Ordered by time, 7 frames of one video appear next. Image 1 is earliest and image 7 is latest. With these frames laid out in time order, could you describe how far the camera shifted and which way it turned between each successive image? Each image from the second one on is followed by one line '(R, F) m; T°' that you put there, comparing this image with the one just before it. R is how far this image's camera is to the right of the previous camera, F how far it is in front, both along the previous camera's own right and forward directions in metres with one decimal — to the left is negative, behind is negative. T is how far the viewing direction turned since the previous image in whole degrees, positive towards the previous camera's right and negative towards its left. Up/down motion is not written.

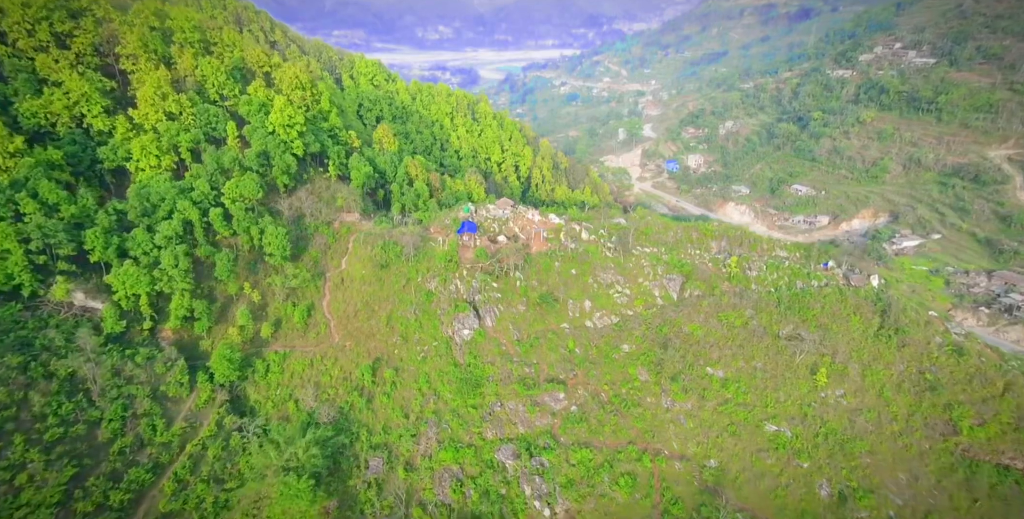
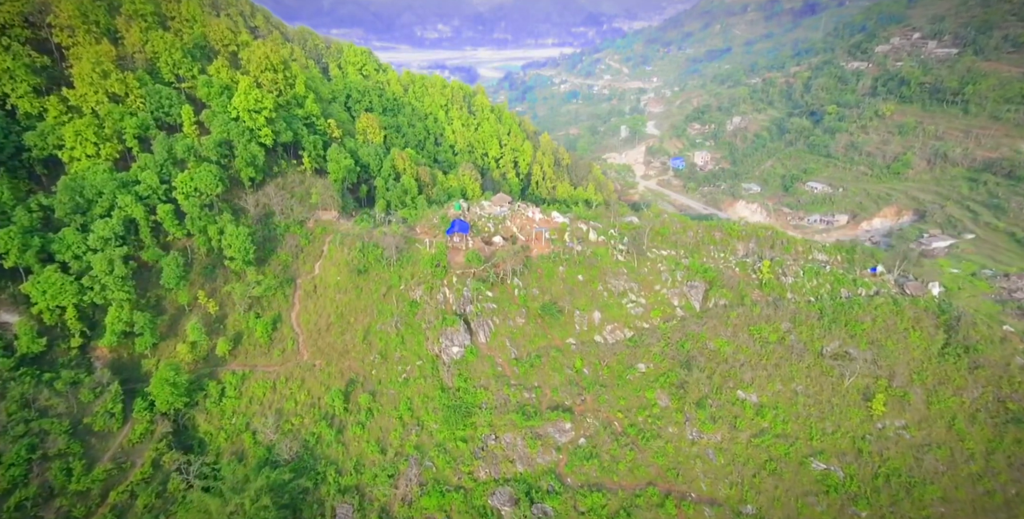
(+0.2, +5.0) m; 0°
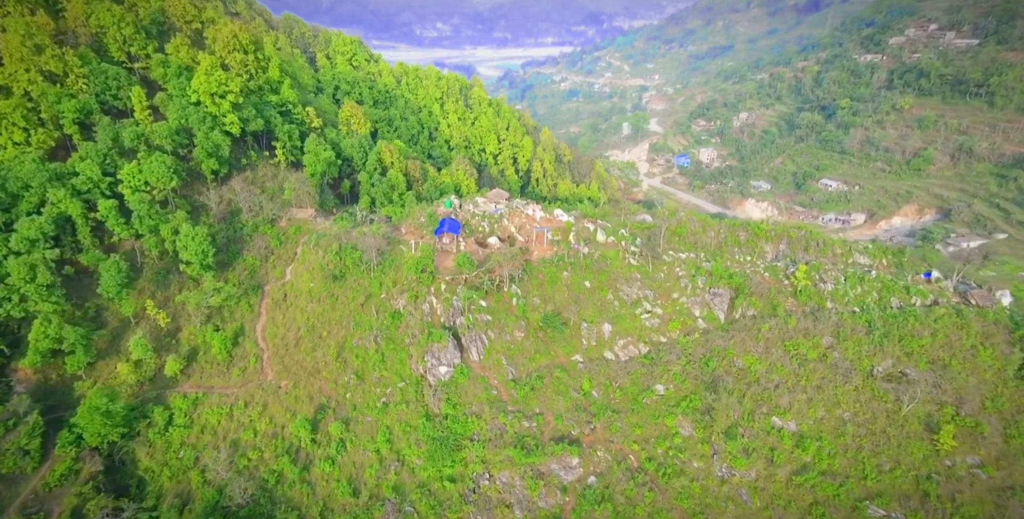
(+0.2, +4.2) m; 0°
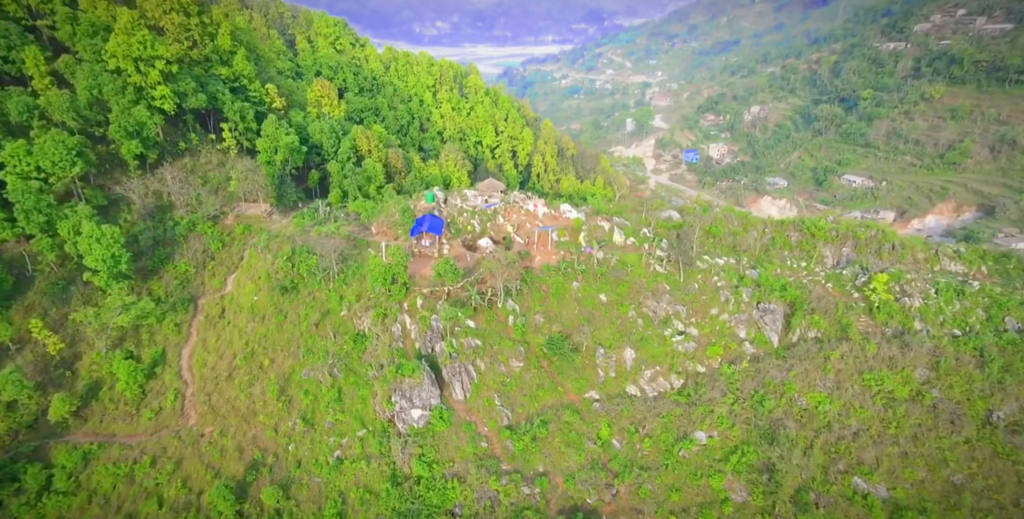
(+0.2, +6.2) m; 0°
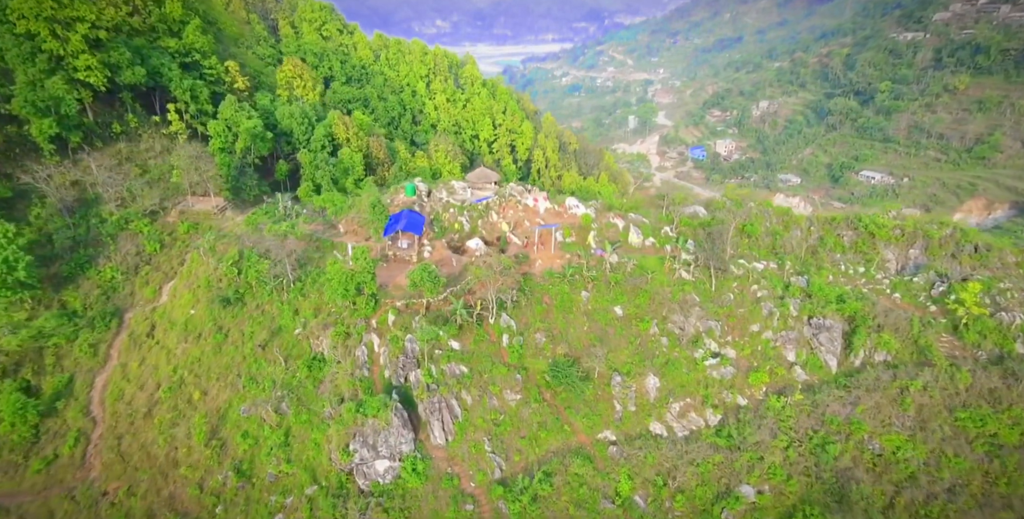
(+0.2, +4.4) m; 0°
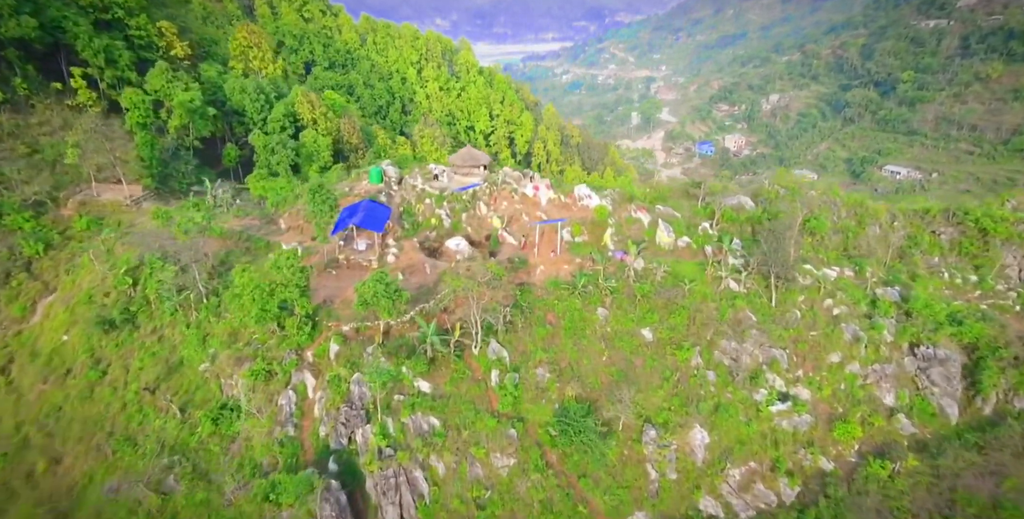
(+0.2, +5.2) m; 0°
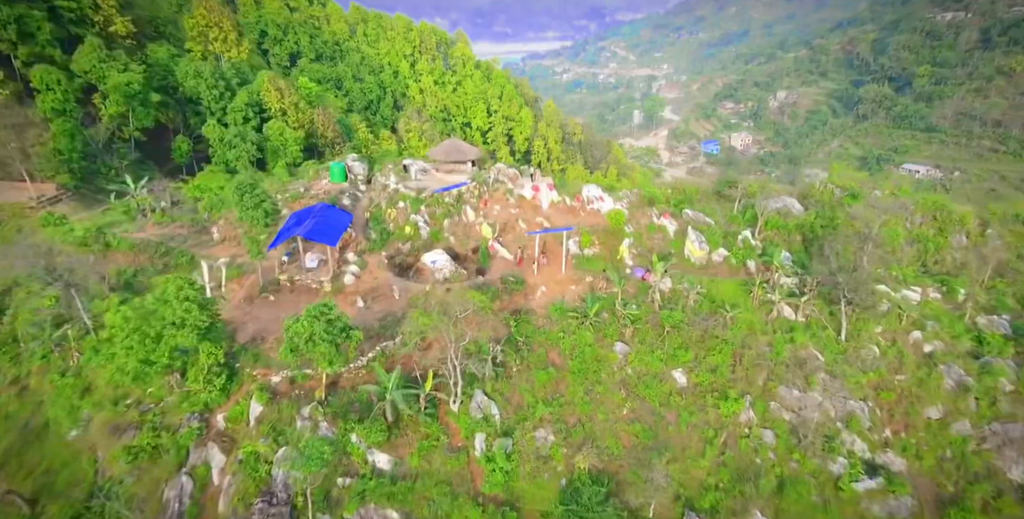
(+0.2, +3.6) m; 0°
